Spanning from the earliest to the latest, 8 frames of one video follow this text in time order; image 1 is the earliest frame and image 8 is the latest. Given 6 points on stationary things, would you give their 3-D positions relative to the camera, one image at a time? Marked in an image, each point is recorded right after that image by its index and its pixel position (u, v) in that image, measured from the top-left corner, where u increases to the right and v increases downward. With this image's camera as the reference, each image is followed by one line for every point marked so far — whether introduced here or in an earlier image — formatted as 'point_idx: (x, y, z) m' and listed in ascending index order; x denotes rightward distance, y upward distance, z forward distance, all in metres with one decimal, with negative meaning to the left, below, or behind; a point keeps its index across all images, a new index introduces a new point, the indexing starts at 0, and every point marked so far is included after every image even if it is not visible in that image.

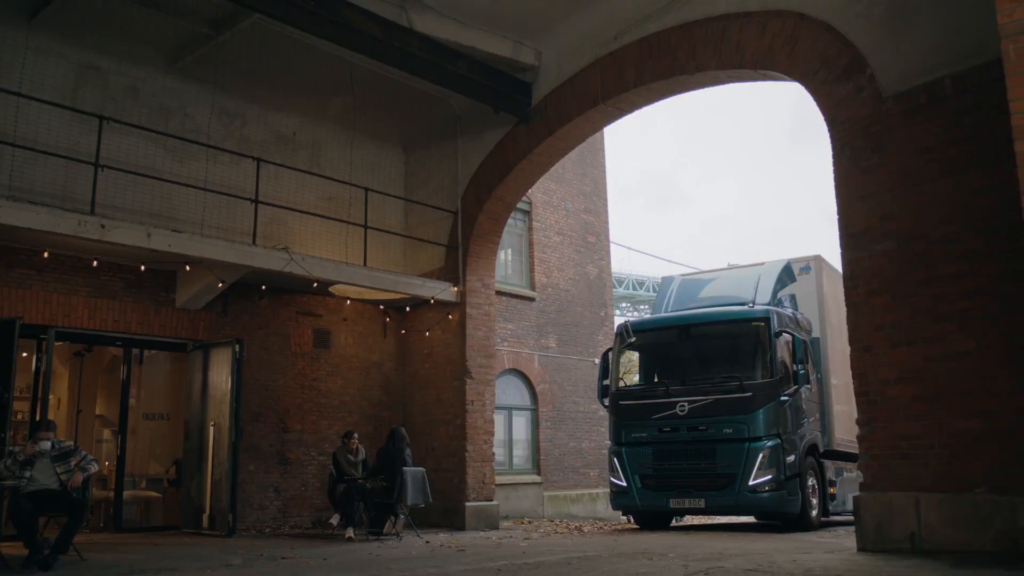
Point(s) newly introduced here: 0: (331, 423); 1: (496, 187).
0: (-2.7, -2.0, +13.9) m
1: (-0.3, +1.5, +13.7) m
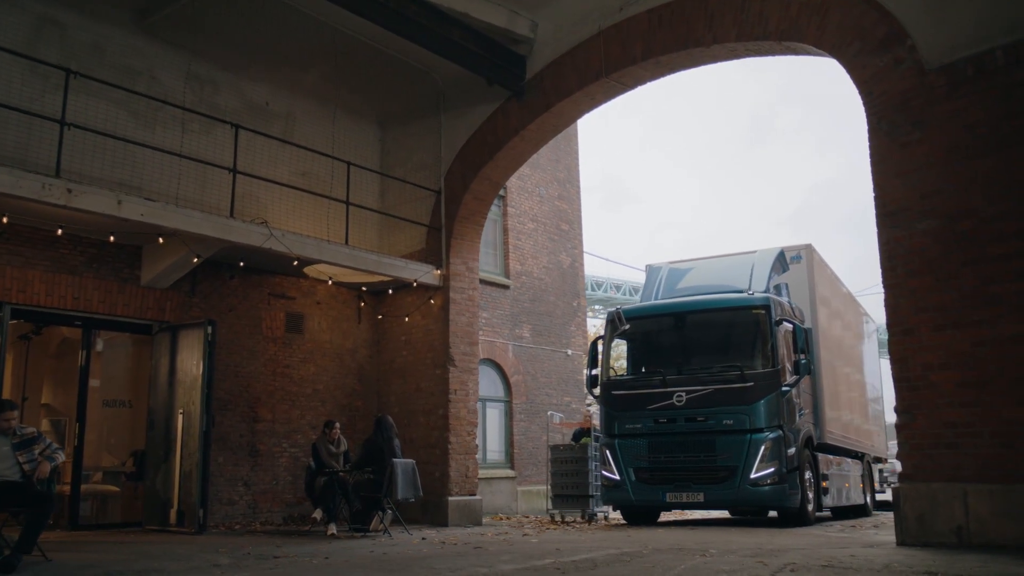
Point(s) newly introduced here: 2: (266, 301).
0: (-3.0, -1.8, +13.1) m
1: (-0.4, +1.7, +13.0) m
2: (-3.4, -0.2, +12.9) m
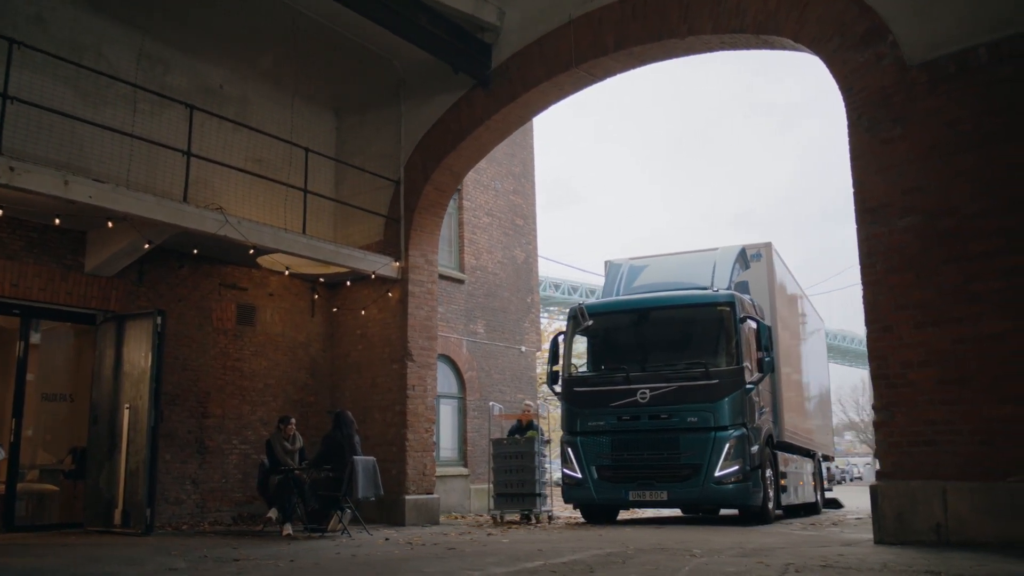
0: (-3.5, -1.6, +12.6) m
1: (-0.9, +1.8, +12.7) m
2: (-3.9, -0.1, +12.3) m
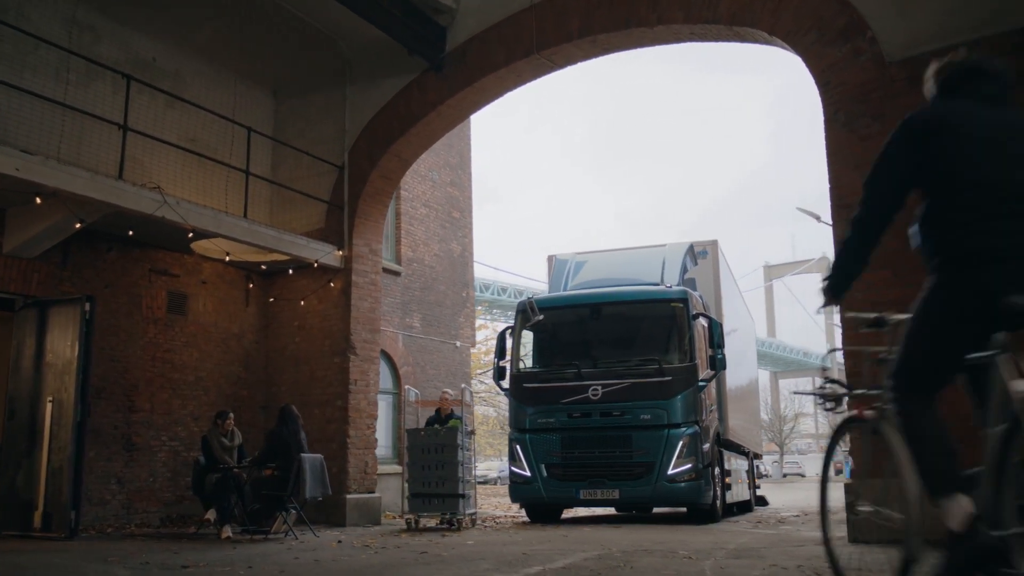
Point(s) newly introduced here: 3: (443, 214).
0: (-4.2, -1.5, +11.8) m
1: (-1.6, +1.9, +12.2) m
2: (-4.6, +0.1, +11.5) m
3: (-1.3, +1.4, +18.0) m
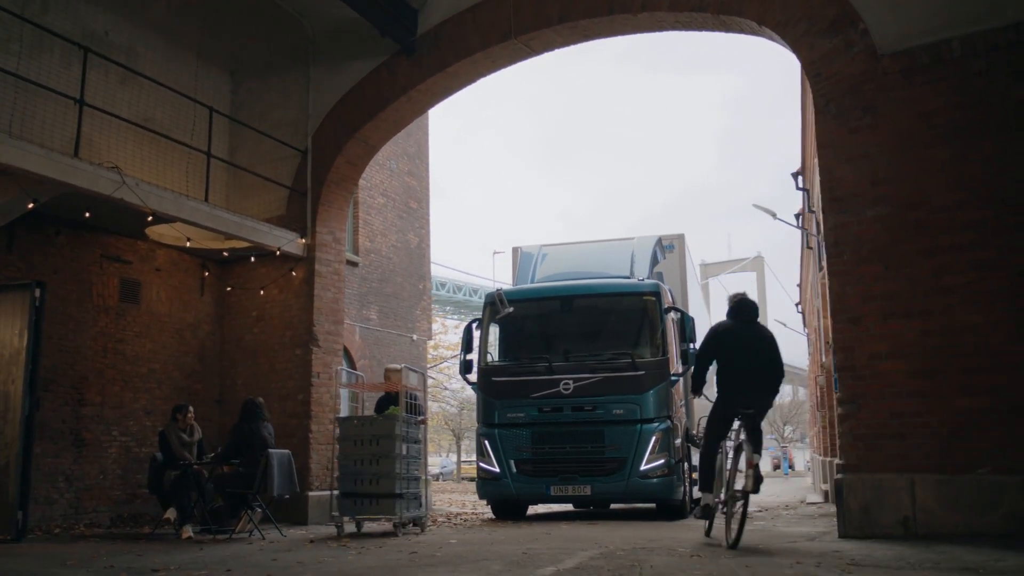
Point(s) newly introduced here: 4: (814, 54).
0: (-4.6, -1.3, +11.3) m
1: (-1.9, +2.1, +11.7) m
2: (-4.9, +0.3, +10.9) m
3: (-2.1, +1.6, +17.5) m
4: (+2.7, +2.1, +8.4) m
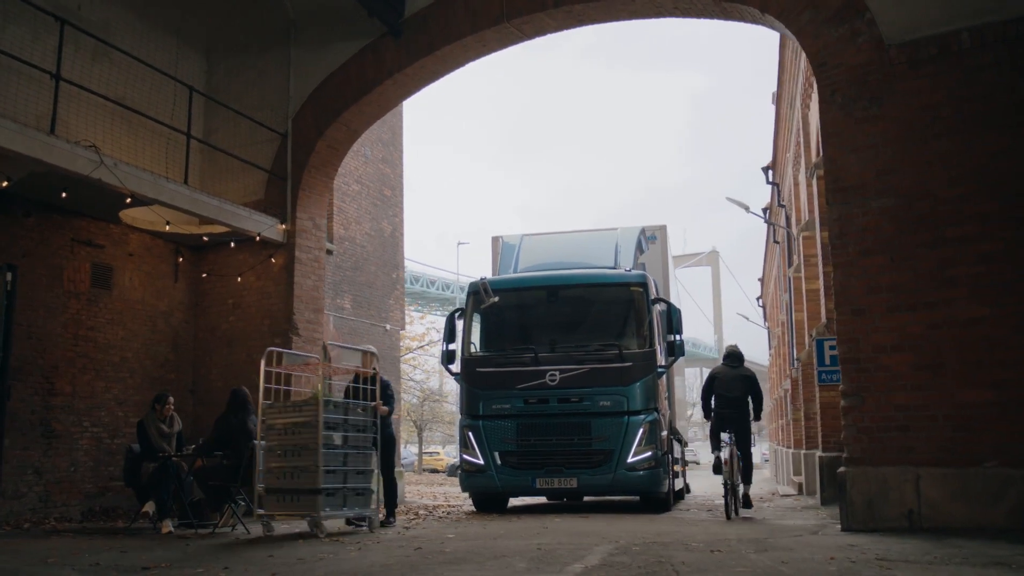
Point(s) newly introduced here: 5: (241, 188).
0: (-4.7, -1.1, +10.8) m
1: (-2.1, +2.2, +11.4) m
2: (-5.0, +0.5, +10.5) m
3: (-2.6, +1.8, +17.2) m
4: (+2.8, +2.2, +8.3) m
5: (-3.5, +1.3, +12.0) m
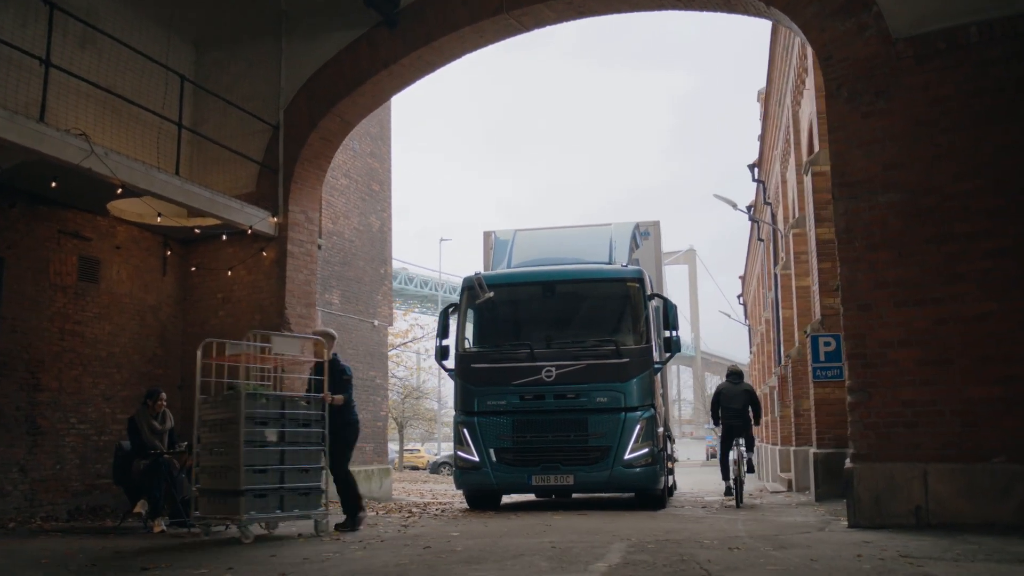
0: (-4.8, -1.1, +10.6) m
1: (-2.1, +2.3, +11.2) m
2: (-5.1, +0.5, +10.2) m
3: (-2.8, +1.9, +17.0) m
4: (+2.8, +2.2, +8.2) m
5: (-3.6, +1.4, +11.7) m
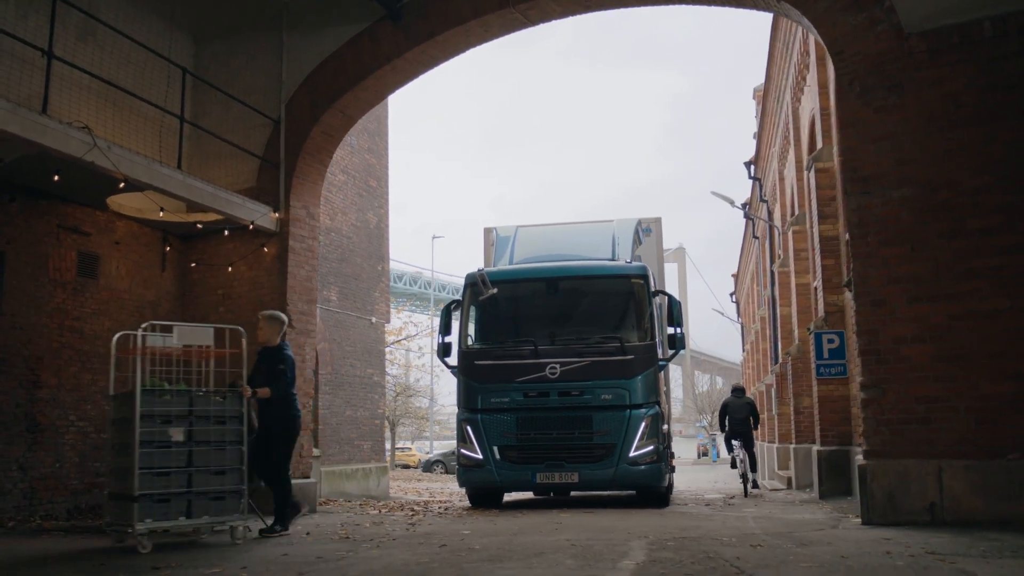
0: (-4.7, -1.0, +10.4) m
1: (-2.1, +2.3, +11.1) m
2: (-5.0, +0.6, +10.1) m
3: (-2.8, +2.0, +16.9) m
4: (+2.9, +2.3, +8.2) m
5: (-3.5, +1.4, +11.6) m
